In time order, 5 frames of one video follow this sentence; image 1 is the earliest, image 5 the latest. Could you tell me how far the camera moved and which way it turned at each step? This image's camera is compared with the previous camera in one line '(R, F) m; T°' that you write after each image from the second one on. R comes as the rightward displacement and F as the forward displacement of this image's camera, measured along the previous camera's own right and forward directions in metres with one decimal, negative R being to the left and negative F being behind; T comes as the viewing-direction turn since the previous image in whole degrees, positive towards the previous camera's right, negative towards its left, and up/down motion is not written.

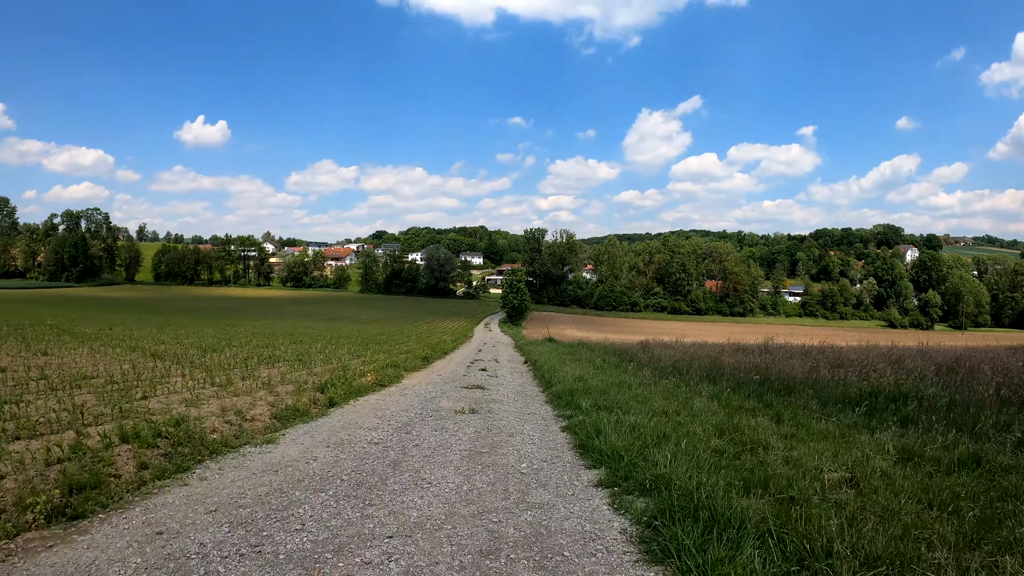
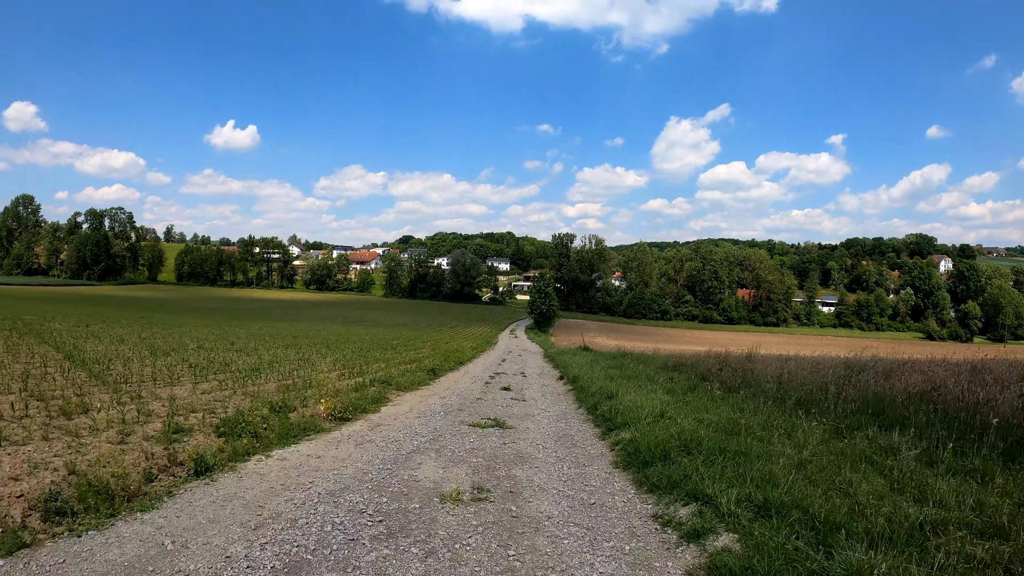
(-0.1, +3.0) m; -3°
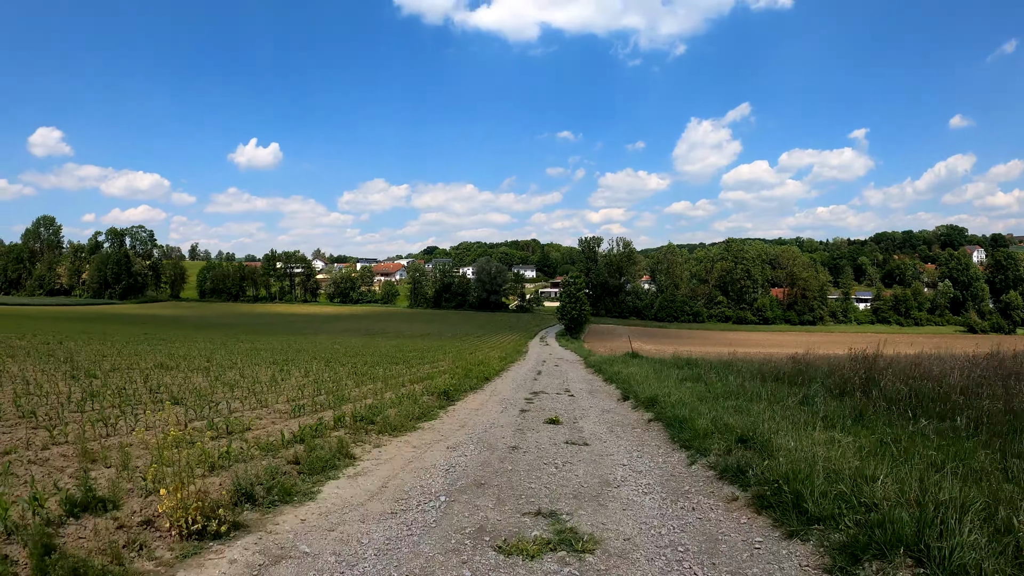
(-0.2, +2.7) m; -3°
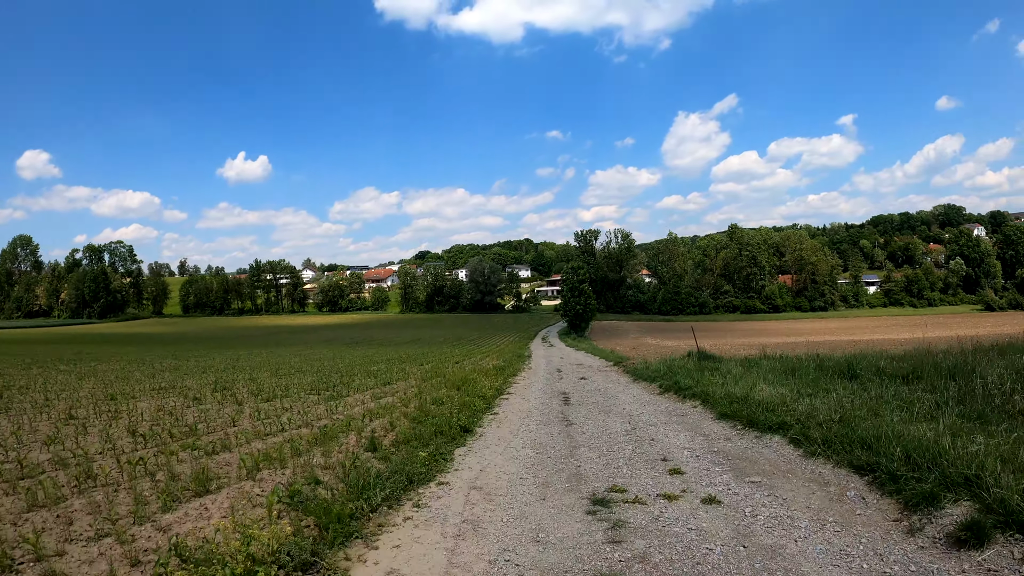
(-0.1, +4.9) m; +1°
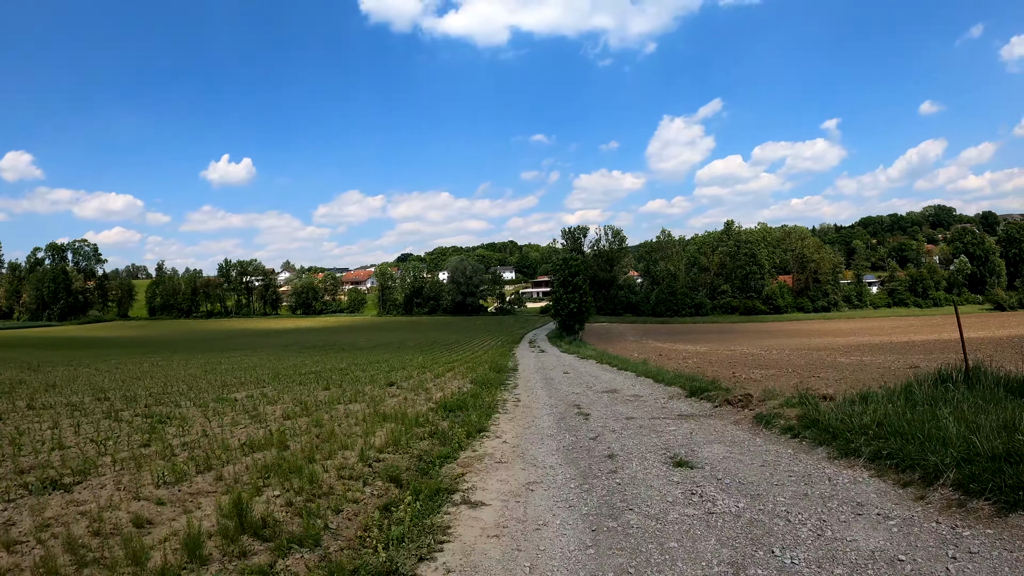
(+0.2, +5.4) m; +2°
